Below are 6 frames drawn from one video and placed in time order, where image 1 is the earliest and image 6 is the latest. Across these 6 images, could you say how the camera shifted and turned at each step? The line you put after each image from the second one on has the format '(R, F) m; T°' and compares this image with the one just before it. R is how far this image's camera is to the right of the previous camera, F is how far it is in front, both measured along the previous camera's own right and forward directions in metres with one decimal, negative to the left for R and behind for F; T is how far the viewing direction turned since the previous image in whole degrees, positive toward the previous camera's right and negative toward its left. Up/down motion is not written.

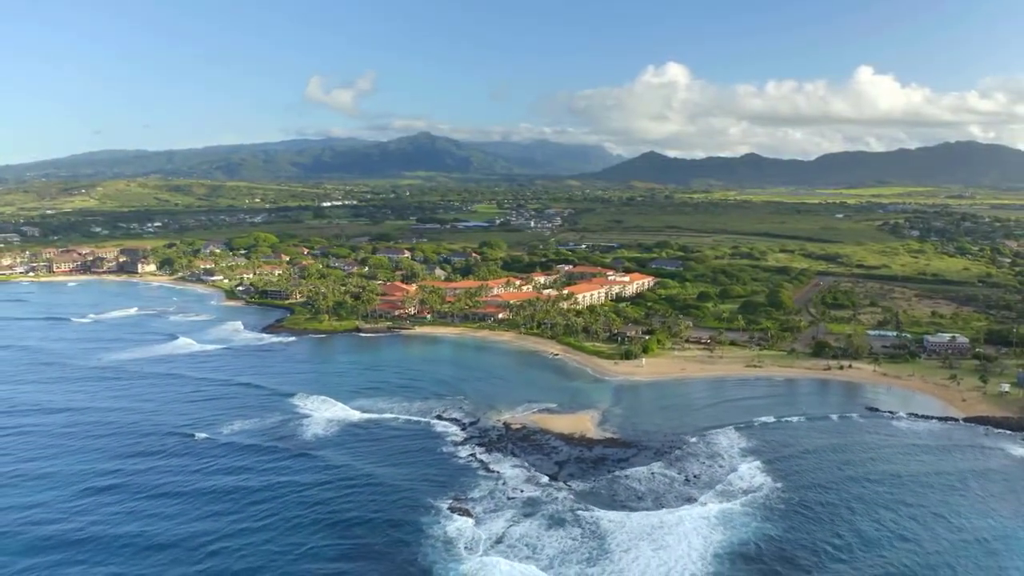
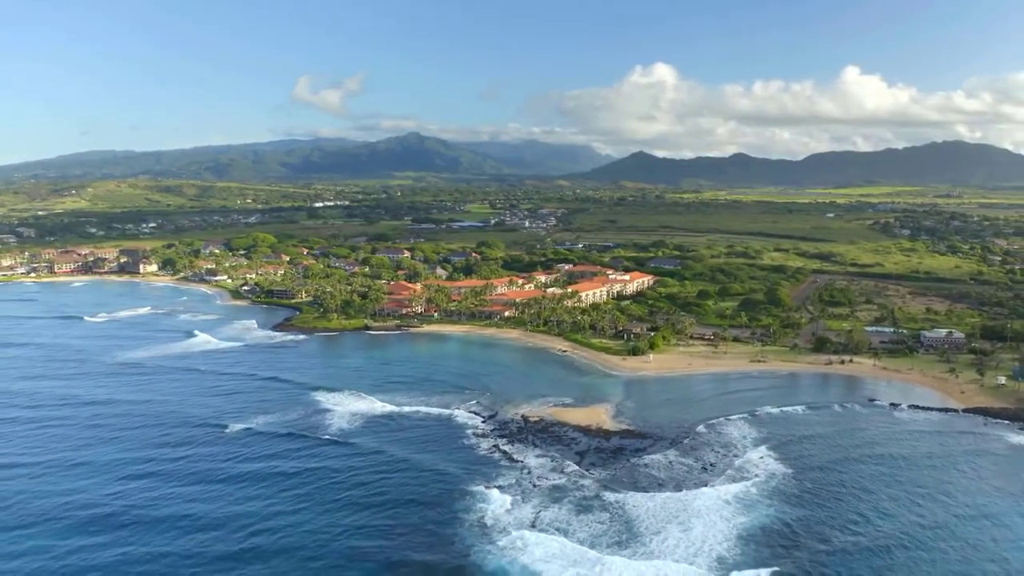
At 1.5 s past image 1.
(-2.1, -1.8) m; +1°
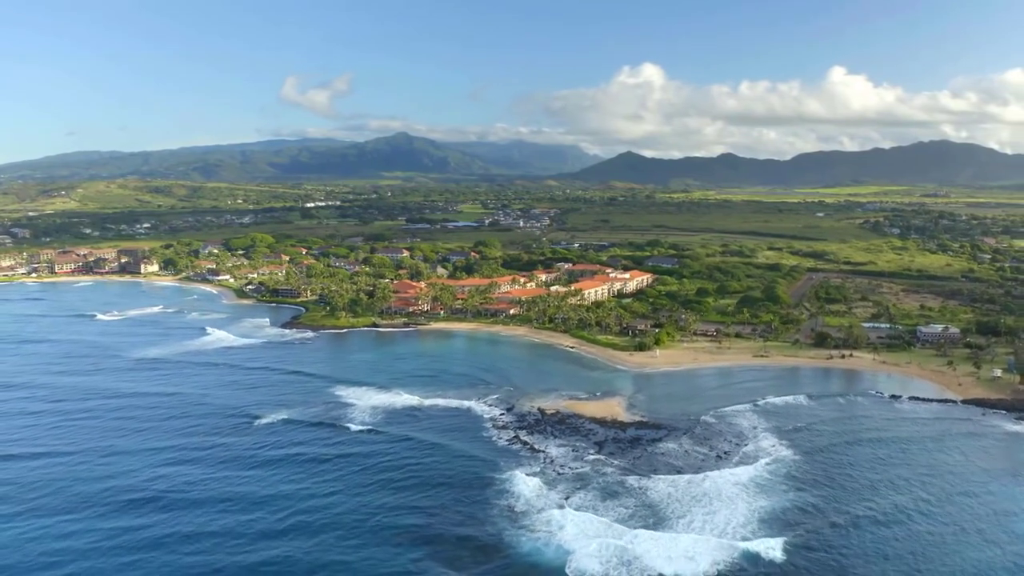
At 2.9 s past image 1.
(-2.1, -1.8) m; +1°
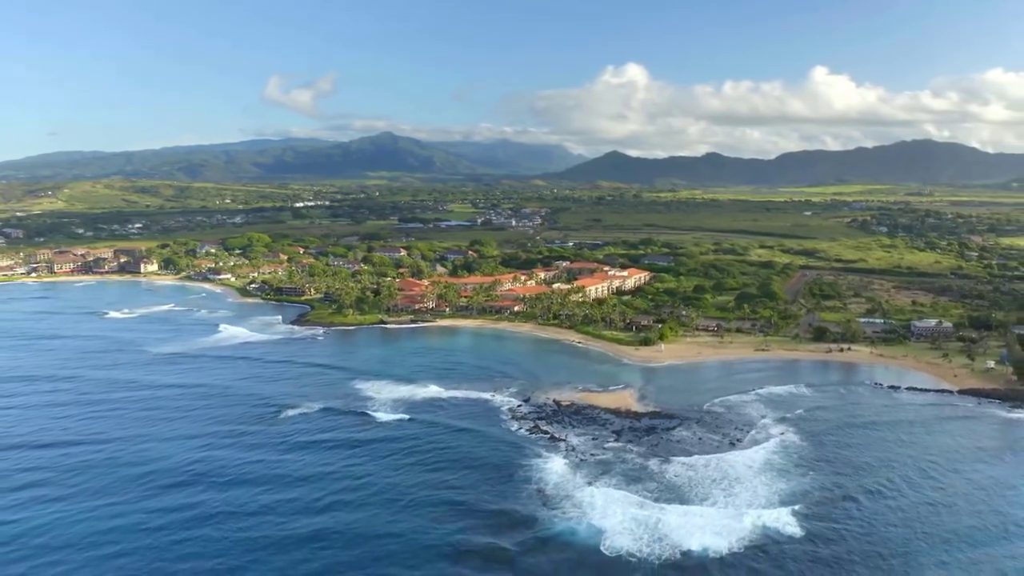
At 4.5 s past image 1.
(-2.4, -2.0) m; +1°
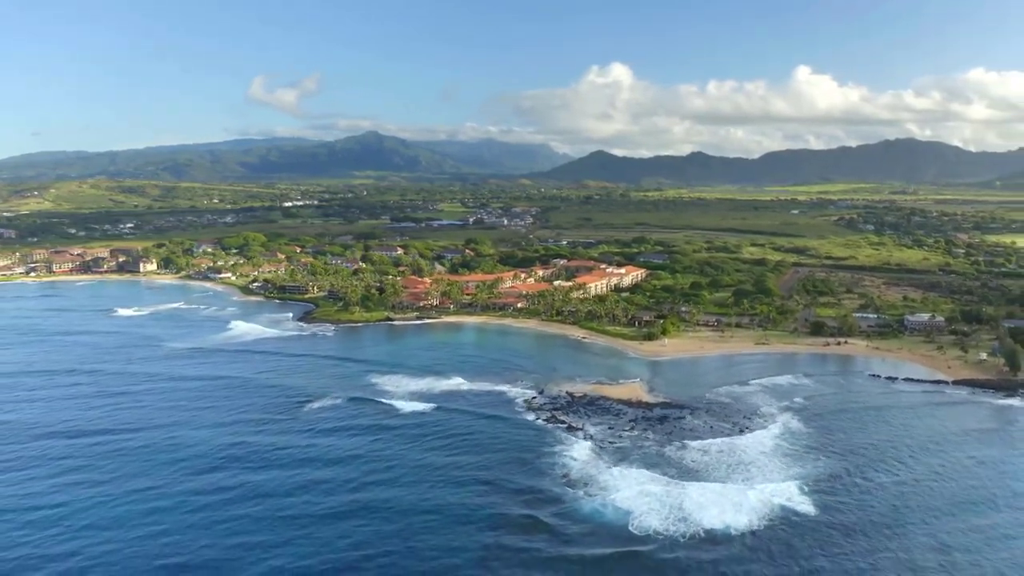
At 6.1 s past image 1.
(-2.3, -2.0) m; +1°
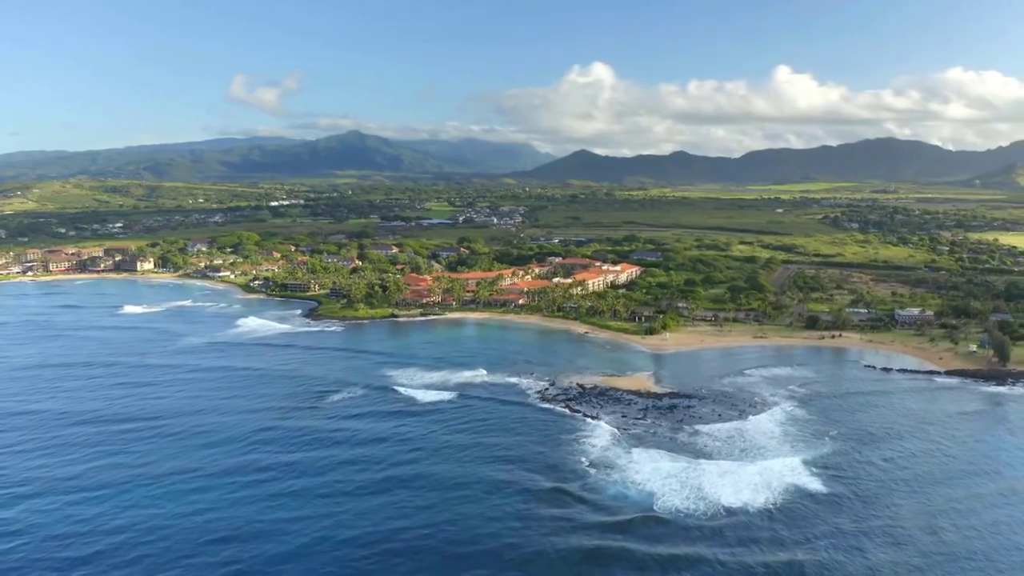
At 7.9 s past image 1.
(-2.4, -2.2) m; +1°
